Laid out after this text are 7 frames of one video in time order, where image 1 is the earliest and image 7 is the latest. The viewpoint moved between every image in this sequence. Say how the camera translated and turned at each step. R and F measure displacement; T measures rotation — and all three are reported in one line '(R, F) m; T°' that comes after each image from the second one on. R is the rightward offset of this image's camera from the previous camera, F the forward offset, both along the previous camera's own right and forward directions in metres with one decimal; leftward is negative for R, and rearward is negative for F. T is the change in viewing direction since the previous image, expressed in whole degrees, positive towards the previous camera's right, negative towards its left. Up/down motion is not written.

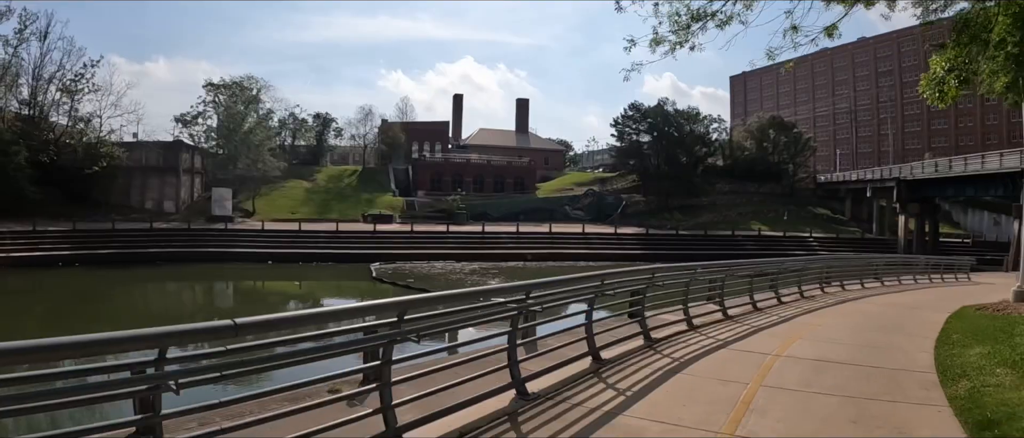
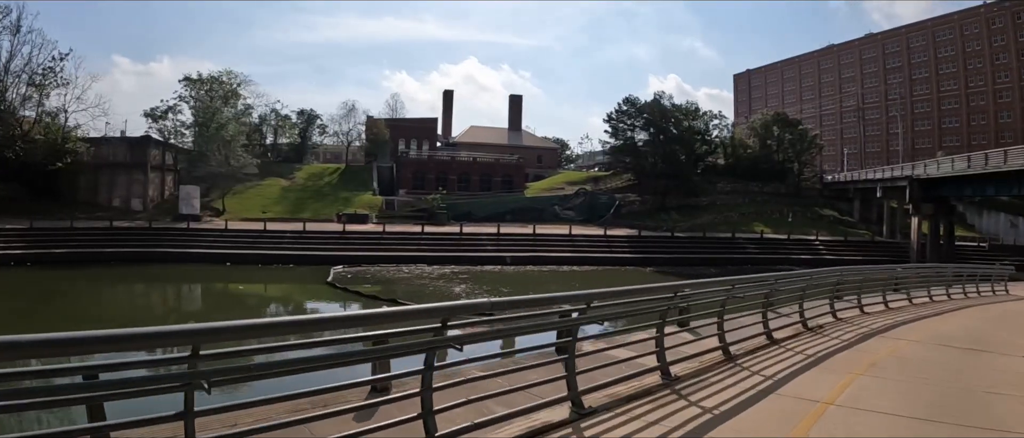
(+1.3, +2.5) m; 0°
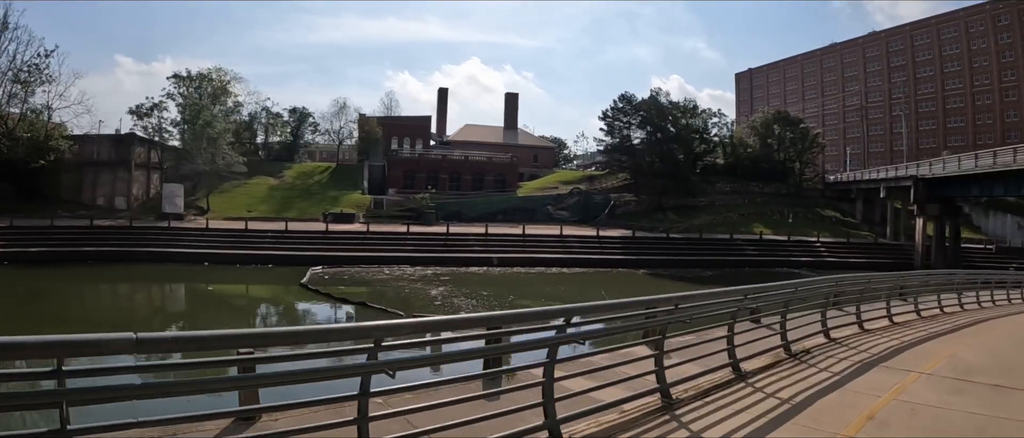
(+0.7, +1.1) m; 0°
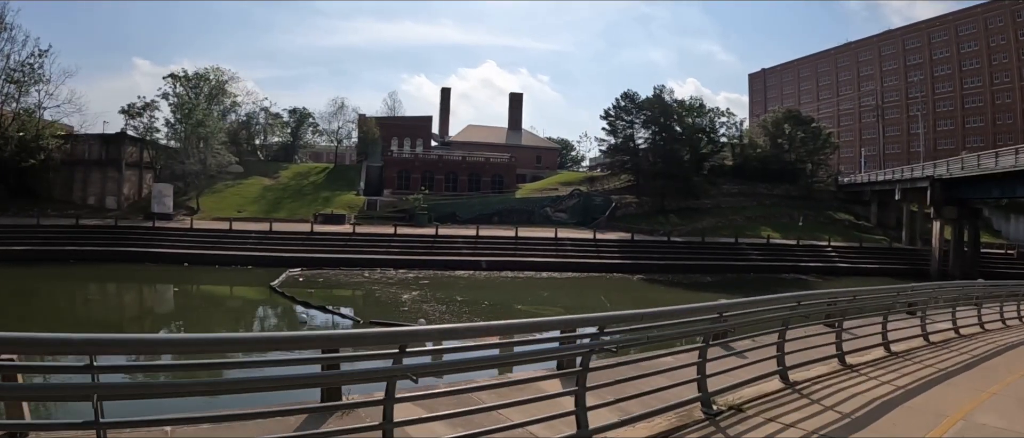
(+1.1, +1.3) m; -1°
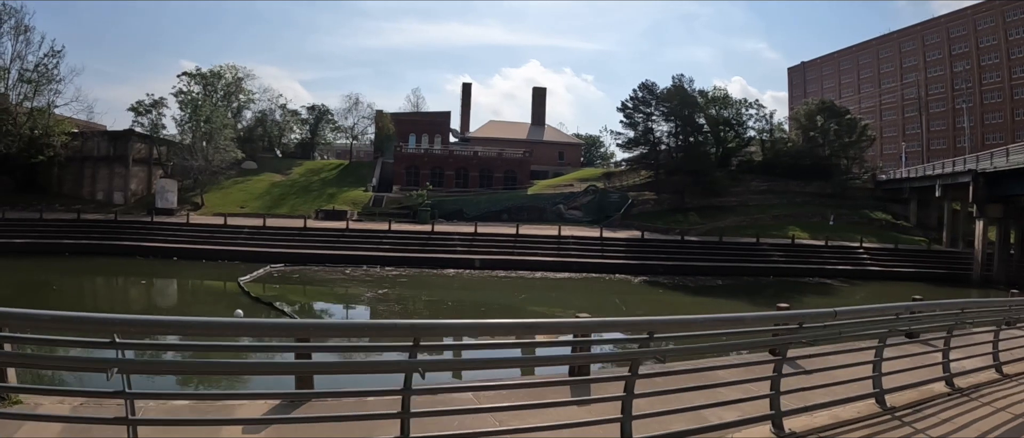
(+1.9, +1.5) m; -4°
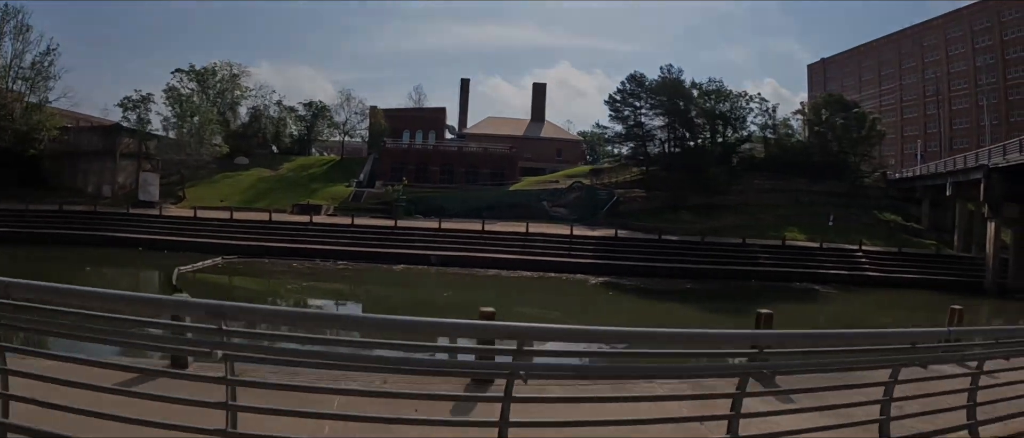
(+3.3, +1.3) m; -4°
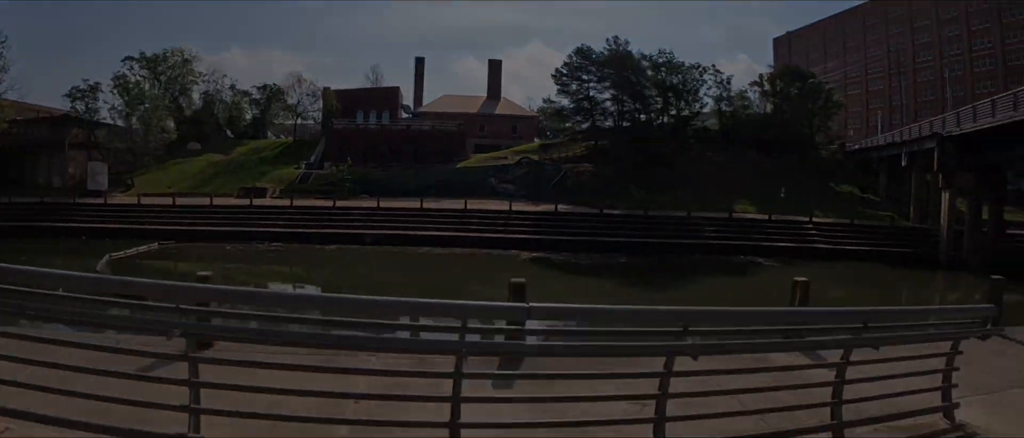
(+2.5, +0.4) m; 0°
